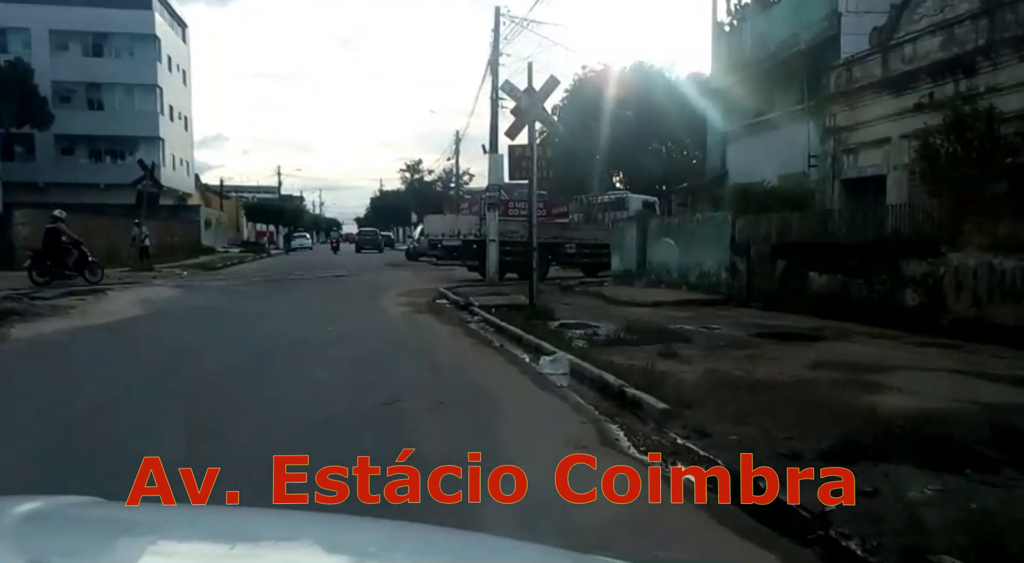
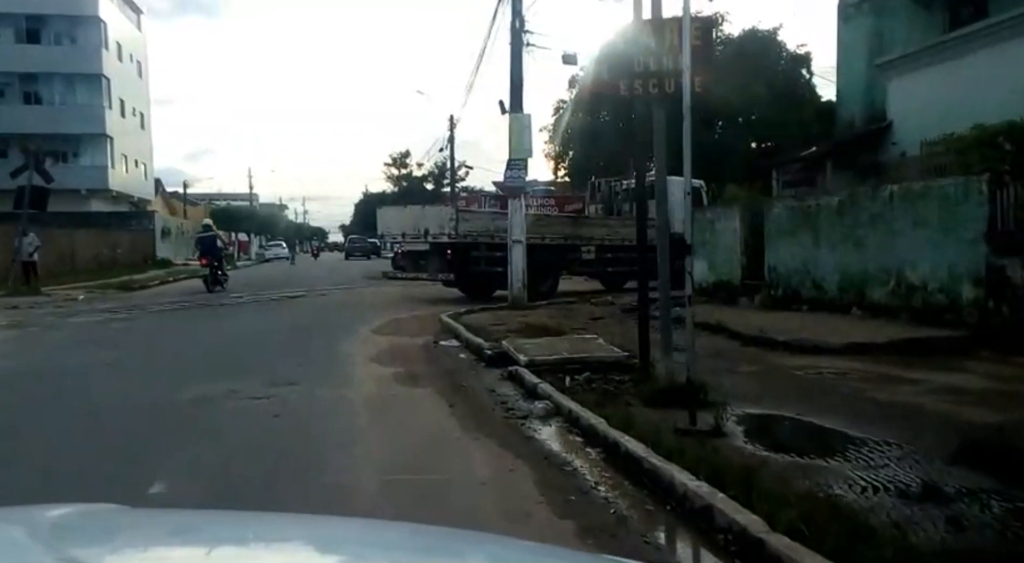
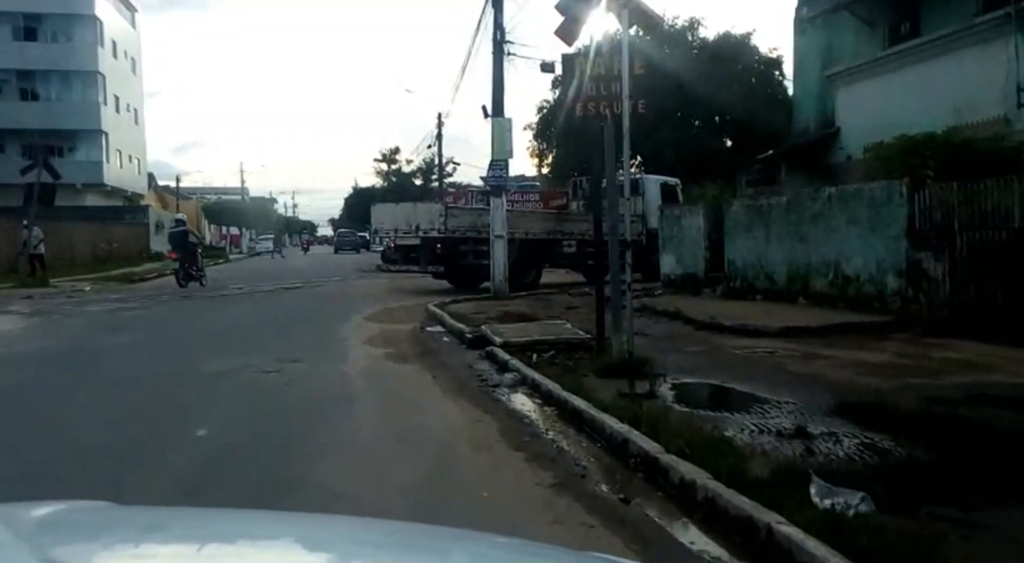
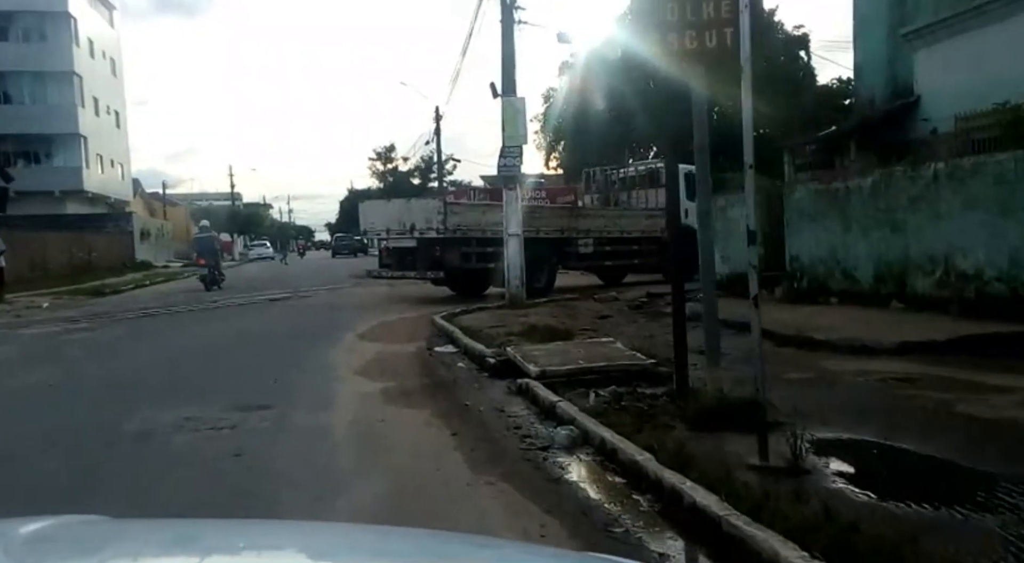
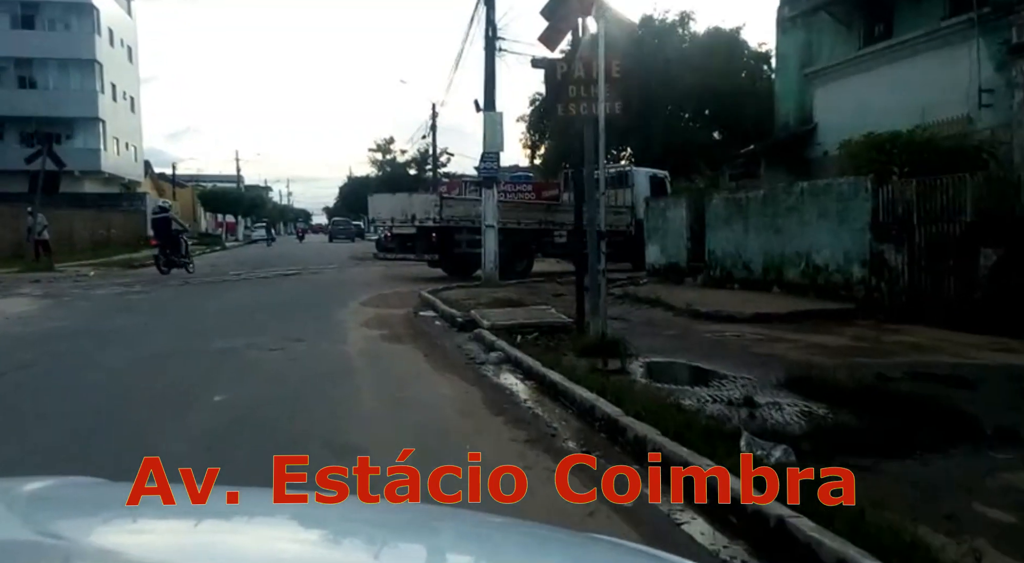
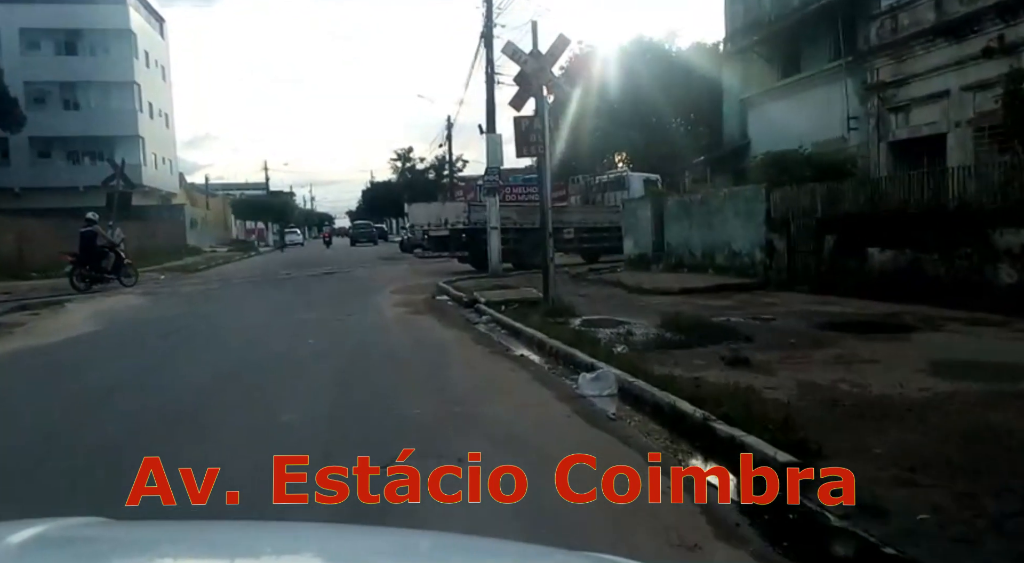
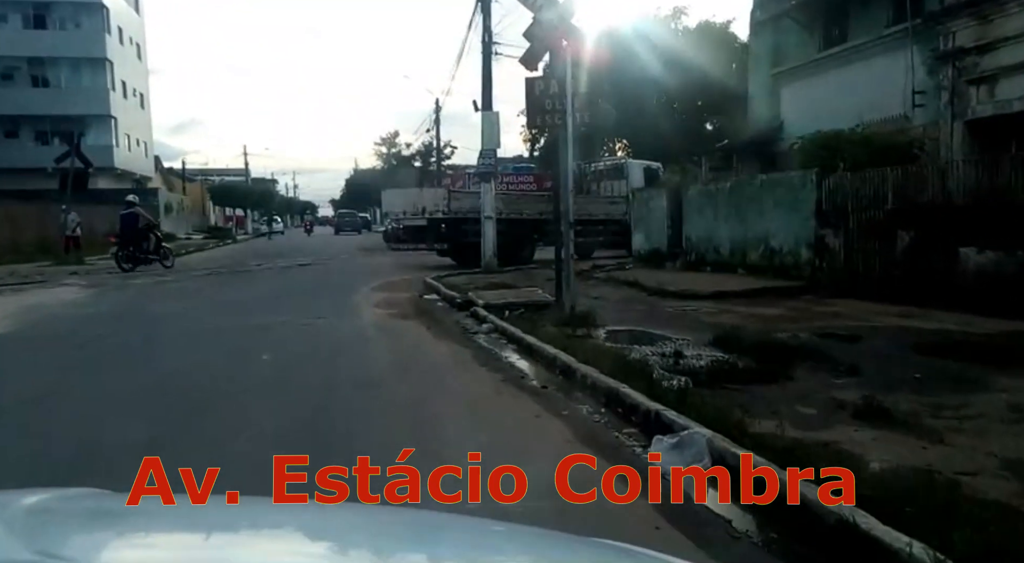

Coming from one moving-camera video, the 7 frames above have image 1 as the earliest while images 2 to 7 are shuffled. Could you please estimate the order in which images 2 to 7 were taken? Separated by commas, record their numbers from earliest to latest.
6, 7, 5, 3, 2, 4
